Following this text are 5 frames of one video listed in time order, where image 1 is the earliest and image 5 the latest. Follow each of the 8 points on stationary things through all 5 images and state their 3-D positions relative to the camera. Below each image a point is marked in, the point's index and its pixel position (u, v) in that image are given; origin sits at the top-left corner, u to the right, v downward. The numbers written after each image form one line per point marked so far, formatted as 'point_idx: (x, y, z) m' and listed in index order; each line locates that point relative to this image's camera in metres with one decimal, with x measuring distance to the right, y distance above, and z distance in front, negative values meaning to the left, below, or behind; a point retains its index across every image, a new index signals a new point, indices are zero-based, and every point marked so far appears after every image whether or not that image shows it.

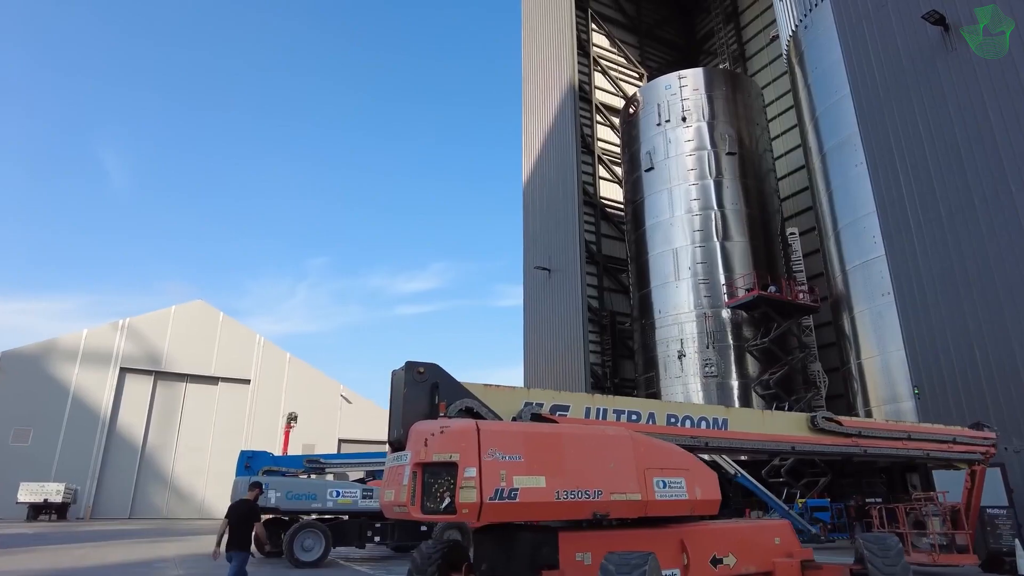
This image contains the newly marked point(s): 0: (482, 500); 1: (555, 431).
0: (-0.2, -1.7, +5.0) m
1: (+0.4, -1.3, +5.6) m
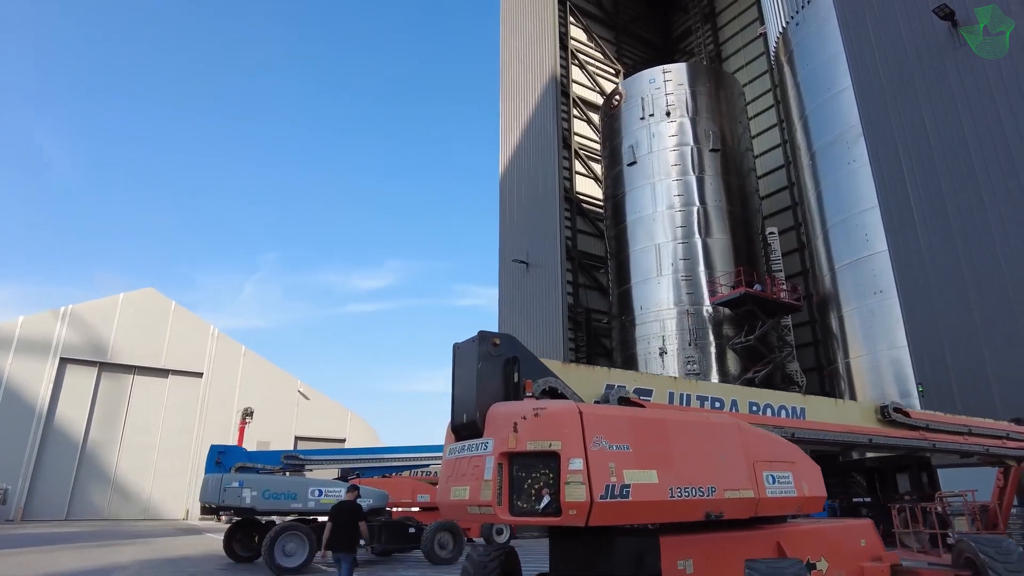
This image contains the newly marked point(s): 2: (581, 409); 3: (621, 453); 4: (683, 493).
0: (+0.5, -1.4, +4.1) m
1: (+1.1, -1.0, +4.7) m
2: (+0.5, -0.9, +4.4) m
3: (+0.8, -1.2, +4.3) m
4: (+1.3, -1.5, +4.5) m
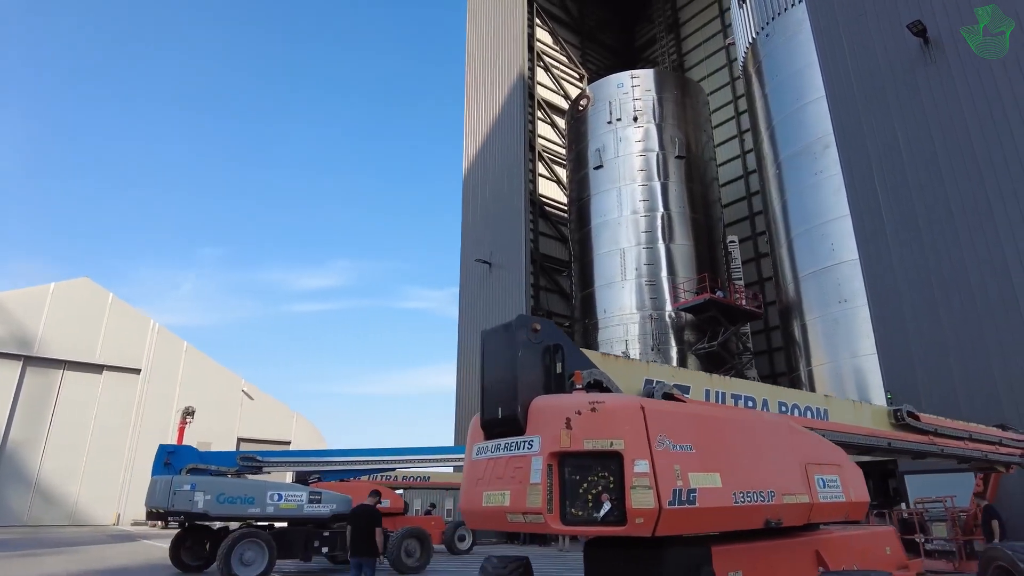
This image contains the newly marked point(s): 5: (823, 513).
0: (+0.9, -1.3, +3.6) m
1: (+1.4, -0.9, +4.3) m
2: (+0.8, -0.7, +3.9) m
3: (+1.1, -1.0, +3.9) m
4: (+1.5, -1.4, +4.1) m
5: (+2.4, -1.7, +4.7) m
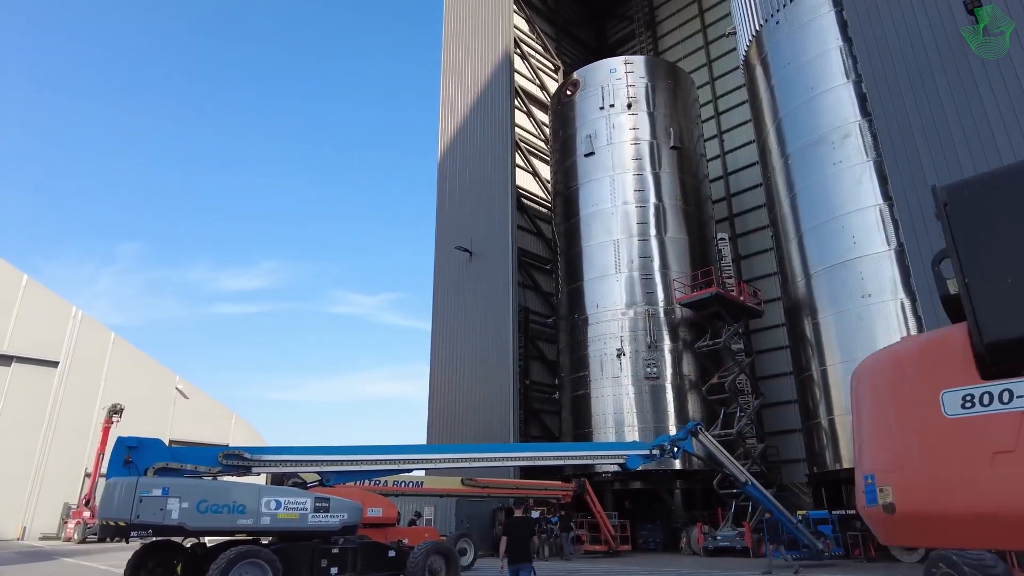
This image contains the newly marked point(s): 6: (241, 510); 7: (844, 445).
0: (+2.9, -0.5, +1.6) m
1: (+3.4, -0.2, +2.4) m
2: (+2.8, 0.0, +1.9) m
3: (+3.1, -0.3, +1.9) m
4: (+3.5, -0.7, +2.2) m
5: (+4.2, -1.1, +2.9) m
6: (-4.4, -3.6, +10.1) m
7: (+10.7, -5.1, +19.9) m
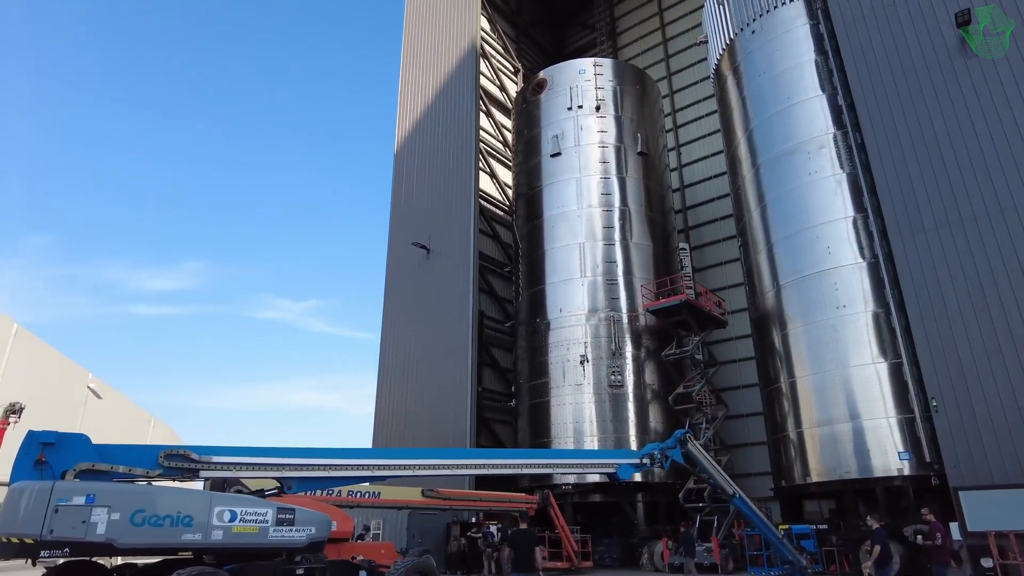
0: (+3.9, -0.2, +0.7) m
1: (+4.3, +0.1, +1.5) m
2: (+3.8, +0.3, +1.0) m
3: (+4.1, 0.0, +1.0) m
4: (+4.5, -0.4, +1.3) m
5: (+5.1, -0.8, +2.1) m
6: (-4.4, -3.1, +8.2) m
7: (+9.6, -5.4, +19.6) m
